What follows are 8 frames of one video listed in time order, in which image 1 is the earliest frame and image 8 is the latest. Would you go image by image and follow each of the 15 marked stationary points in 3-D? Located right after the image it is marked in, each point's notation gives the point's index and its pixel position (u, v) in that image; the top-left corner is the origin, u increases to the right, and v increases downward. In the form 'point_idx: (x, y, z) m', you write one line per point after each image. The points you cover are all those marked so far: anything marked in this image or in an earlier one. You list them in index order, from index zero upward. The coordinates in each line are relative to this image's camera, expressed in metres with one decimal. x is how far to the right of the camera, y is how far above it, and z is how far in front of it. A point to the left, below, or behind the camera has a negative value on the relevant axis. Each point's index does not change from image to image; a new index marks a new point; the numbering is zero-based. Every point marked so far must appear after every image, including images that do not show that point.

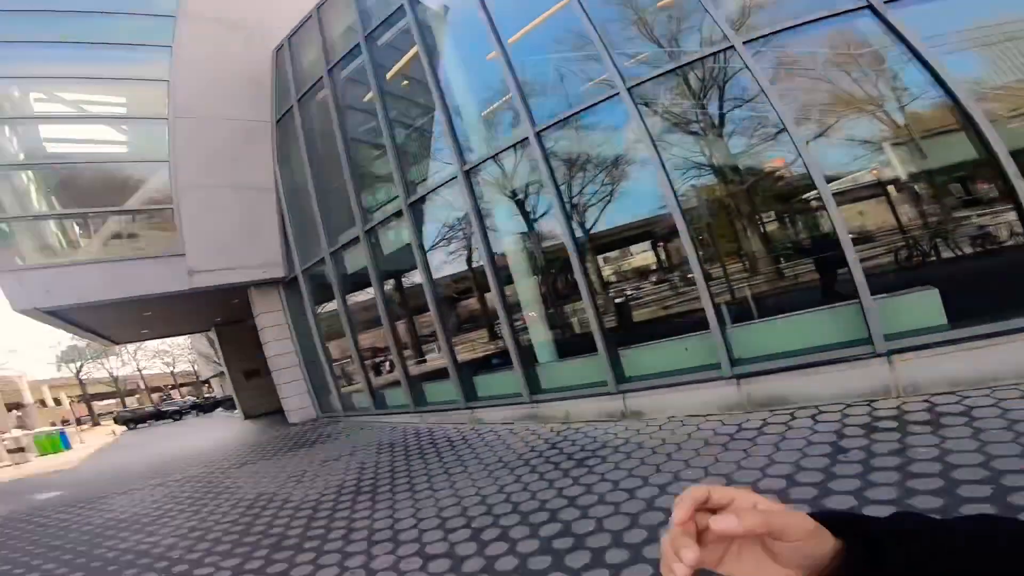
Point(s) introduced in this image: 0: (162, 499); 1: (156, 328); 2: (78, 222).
0: (-4.4, -2.7, +6.5) m
1: (-10.0, -1.1, +15.2) m
2: (-8.1, +1.3, +10.3) m
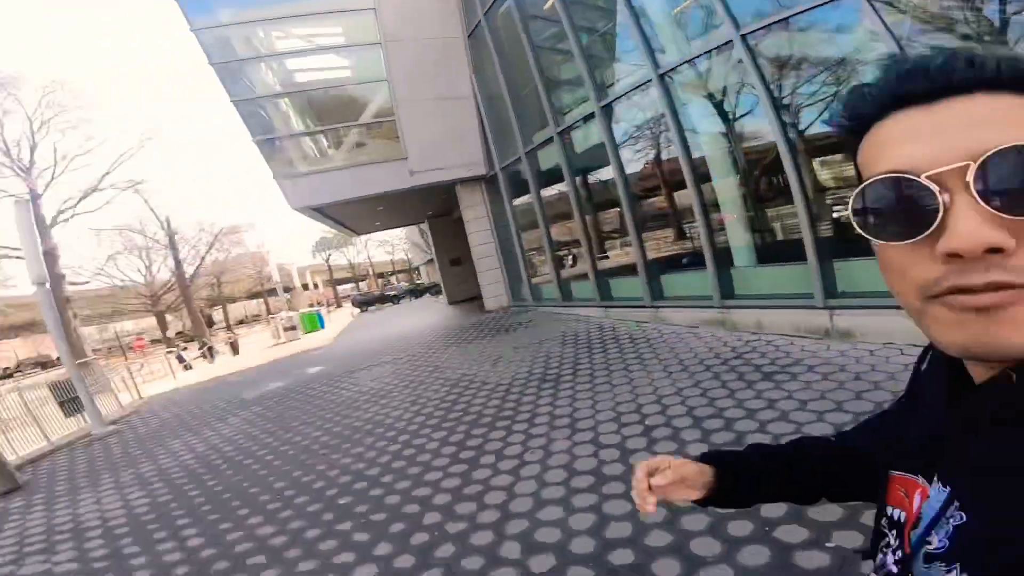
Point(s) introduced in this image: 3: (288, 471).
0: (-1.8, -1.2, +8.1) m
1: (-4.1, +2.2, +17.6) m
2: (-4.1, +3.5, +12.0) m
3: (-2.2, -1.7, +5.1) m
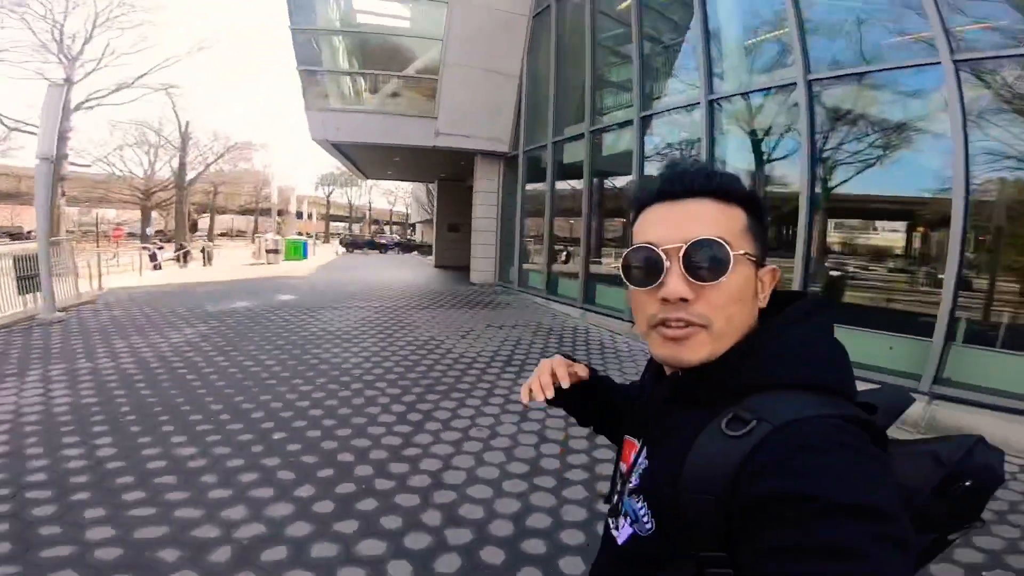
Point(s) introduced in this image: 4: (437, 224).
0: (-2.3, -0.5, +7.9) m
1: (-3.8, +3.9, +17.3) m
2: (-3.5, +4.9, +11.6) m
3: (-2.7, -1.0, +4.9) m
4: (-2.7, +2.3, +18.2) m
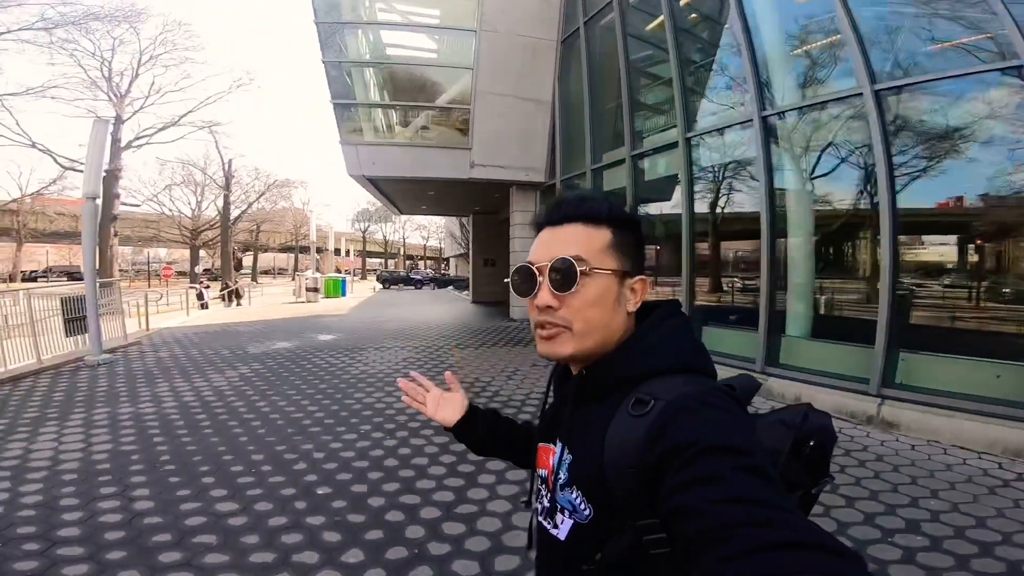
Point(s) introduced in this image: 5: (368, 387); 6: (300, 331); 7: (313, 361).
0: (-1.6, -1.0, +7.7) m
1: (-2.6, +2.7, +17.3) m
2: (-2.6, +4.1, +11.7) m
3: (-2.2, -1.4, +4.7) m
4: (-1.4, +1.1, +18.2) m
5: (-1.7, -1.2, +6.3) m
6: (-4.4, -0.9, +10.7) m
7: (-2.9, -1.0, +7.4) m
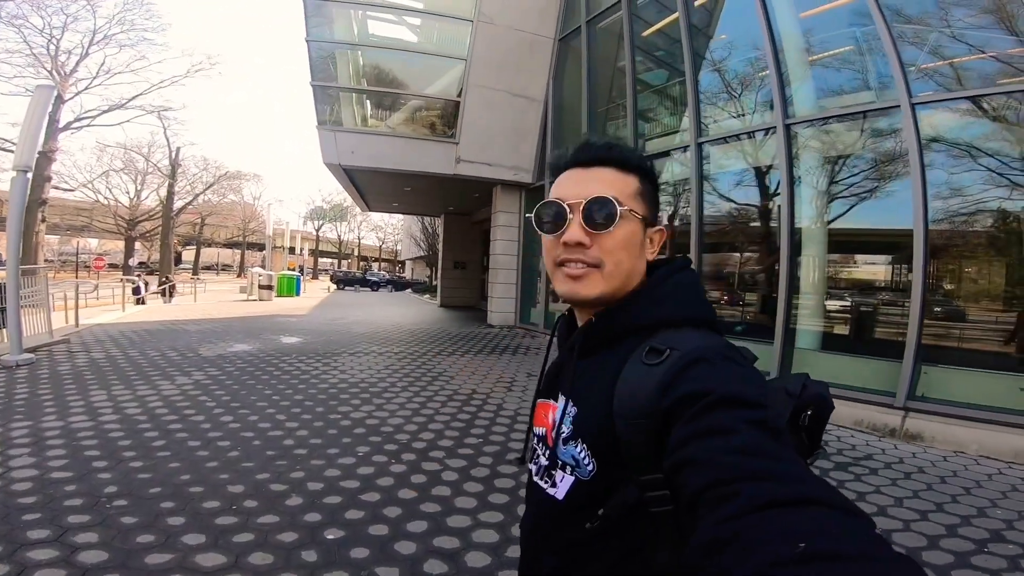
0: (-1.7, -1.0, +7.0) m
1: (-3.5, +2.6, +16.5) m
2: (-3.0, +4.1, +11.0) m
3: (-2.1, -1.3, +3.9) m
4: (-2.4, +1.0, +17.4) m
5: (-1.7, -1.1, +5.5) m
6: (-4.8, -0.8, +9.8) m
7: (-3.0, -1.0, +6.5) m
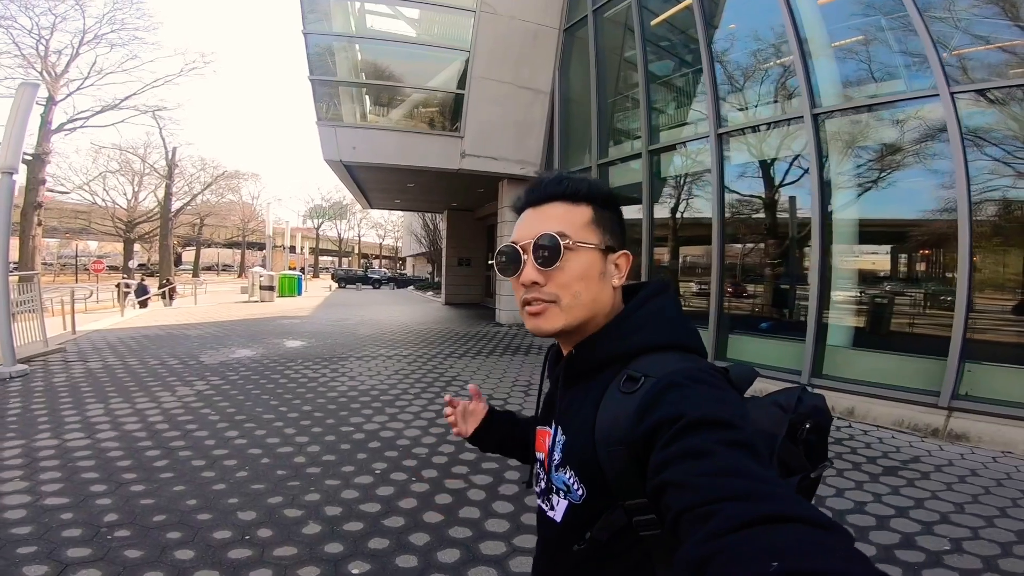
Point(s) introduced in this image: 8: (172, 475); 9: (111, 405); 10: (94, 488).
0: (-1.5, -1.0, +6.7) m
1: (-3.4, +2.7, +16.2) m
2: (-2.9, +4.1, +10.7) m
3: (-1.9, -1.3, +3.7) m
4: (-2.3, +1.1, +17.1) m
5: (-1.6, -1.2, +5.3) m
6: (-4.6, -0.9, +9.5) m
7: (-2.8, -1.0, +6.3) m
8: (-2.4, -1.3, +3.5) m
9: (-3.9, -1.1, +5.0) m
10: (-2.8, -1.3, +3.4) m
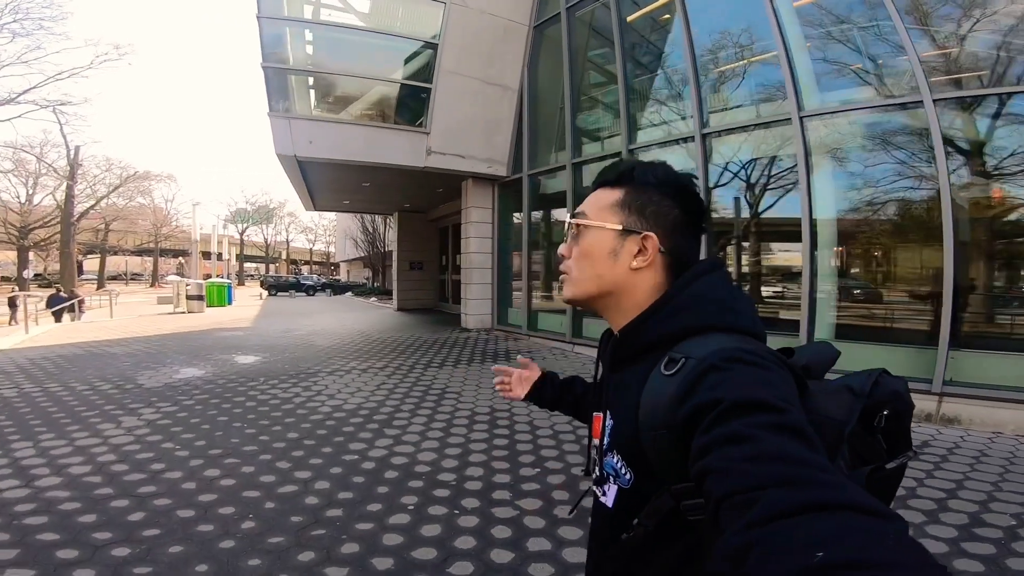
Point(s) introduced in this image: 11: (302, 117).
0: (-1.7, -1.1, +6.2) m
1: (-4.8, +2.5, +15.4) m
2: (-3.6, +3.9, +9.9) m
3: (-1.6, -1.4, +3.1) m
4: (-3.8, +0.9, +16.4) m
5: (-1.5, -1.2, +4.7) m
6: (-5.1, -1.0, +8.5) m
7: (-2.8, -1.1, +5.6) m
8: (-2.1, -1.4, +2.9) m
9: (-3.9, -1.2, +4.2) m
10: (-2.5, -1.4, +2.7) m
11: (-4.2, +3.2, +9.8) m
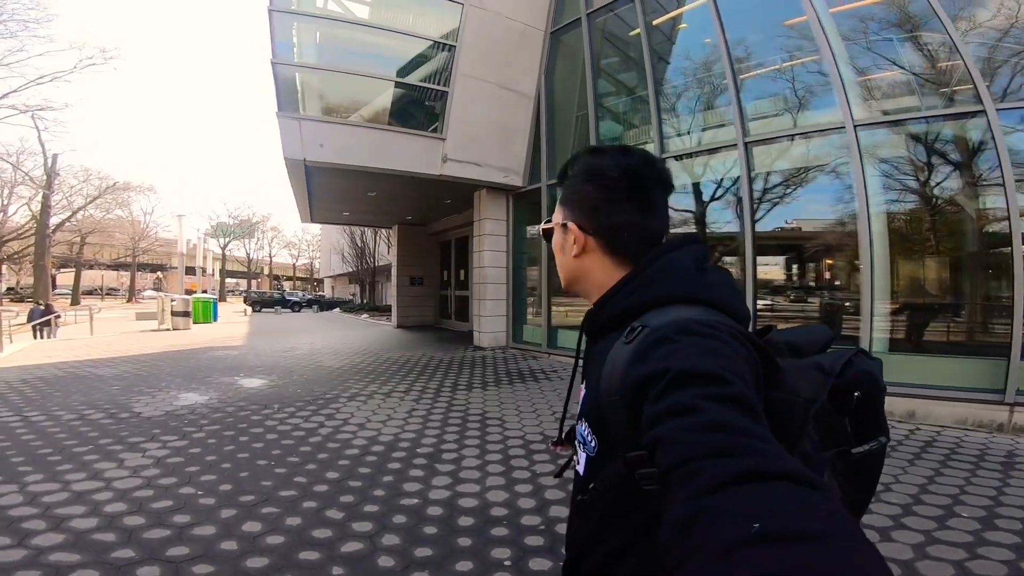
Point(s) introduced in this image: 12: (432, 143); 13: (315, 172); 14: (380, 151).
0: (-1.3, -1.3, +5.6) m
1: (-4.7, +2.1, +14.9) m
2: (-3.3, +3.6, +9.5) m
3: (-1.1, -1.5, +2.6) m
4: (-3.7, +0.4, +15.9) m
5: (-1.0, -1.4, +4.2) m
6: (-4.7, -1.3, +7.9) m
7: (-2.4, -1.3, +5.0) m
8: (-1.6, -1.5, +2.4) m
9: (-3.4, -1.4, +3.6) m
10: (-1.9, -1.5, +2.1) m
11: (-3.9, +2.9, +9.3) m
12: (-1.8, +2.7, +10.1) m
13: (-4.1, +2.2, +10.3) m
14: (-2.7, +2.5, +9.8) m
